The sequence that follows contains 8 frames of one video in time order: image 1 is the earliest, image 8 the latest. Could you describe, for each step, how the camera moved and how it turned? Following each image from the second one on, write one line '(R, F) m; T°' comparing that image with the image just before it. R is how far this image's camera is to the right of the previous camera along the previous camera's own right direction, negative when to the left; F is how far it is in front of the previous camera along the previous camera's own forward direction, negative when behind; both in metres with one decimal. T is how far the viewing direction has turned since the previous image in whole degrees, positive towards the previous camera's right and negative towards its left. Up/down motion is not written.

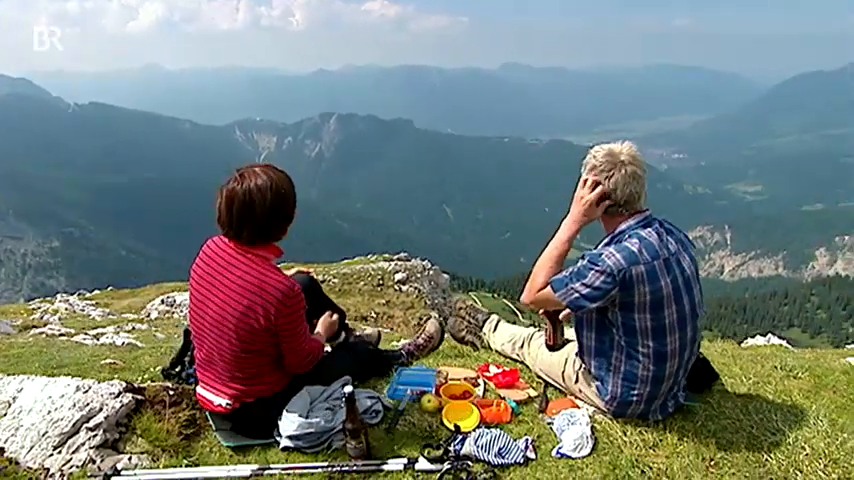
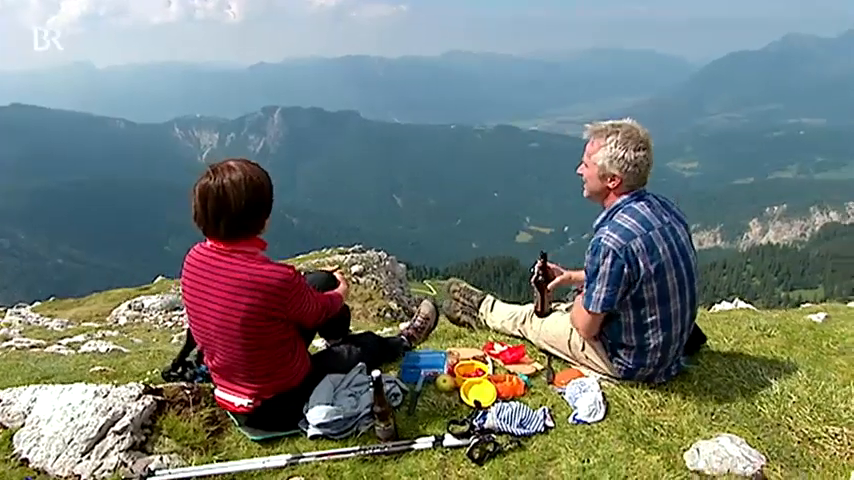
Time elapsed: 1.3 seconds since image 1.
(-1.7, -0.4) m; +5°
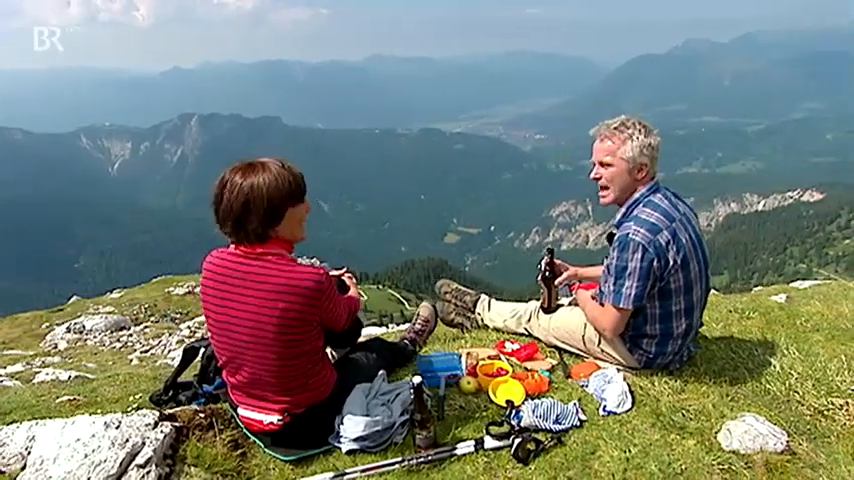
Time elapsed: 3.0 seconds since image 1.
(-2.7, +0.6) m; +7°
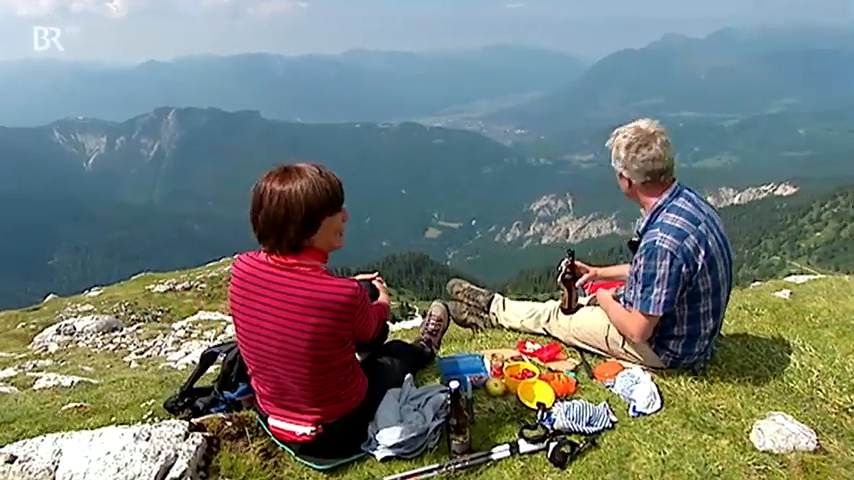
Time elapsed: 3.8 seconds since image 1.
(-1.4, +0.3) m; +2°
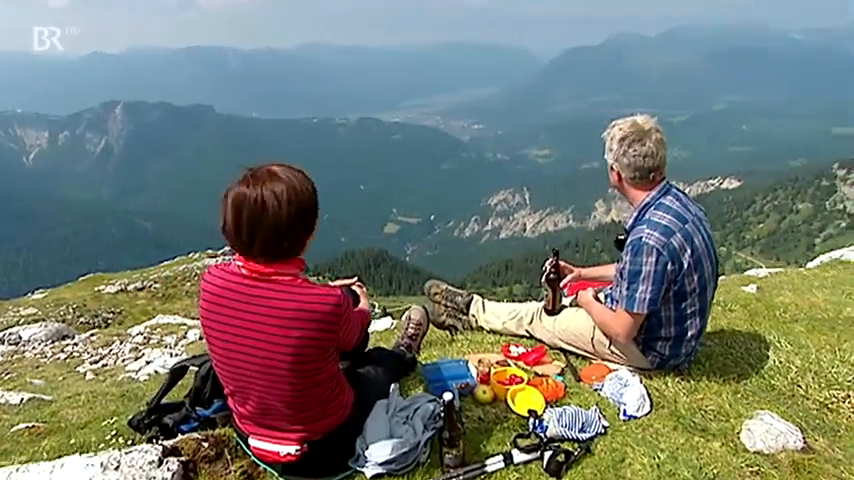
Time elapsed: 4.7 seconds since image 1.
(-0.7, +0.7) m; +4°
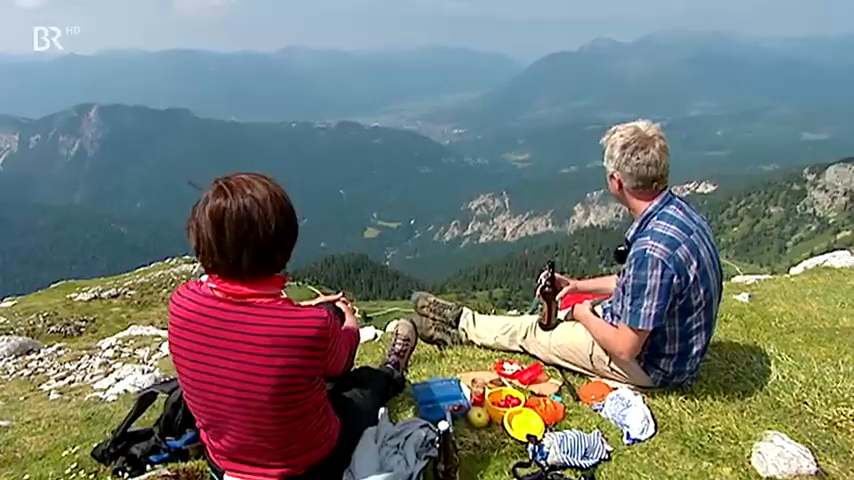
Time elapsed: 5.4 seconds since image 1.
(-0.3, +1.1) m; +2°
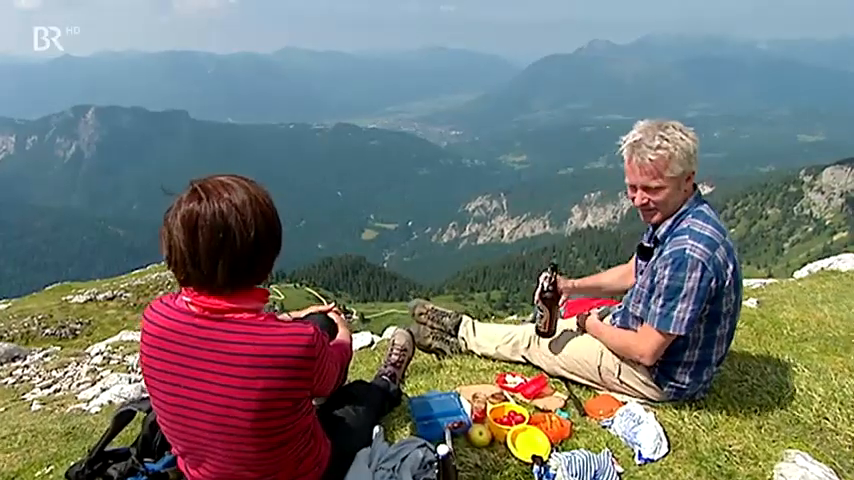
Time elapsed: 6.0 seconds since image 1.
(0.0, +1.0) m; 0°
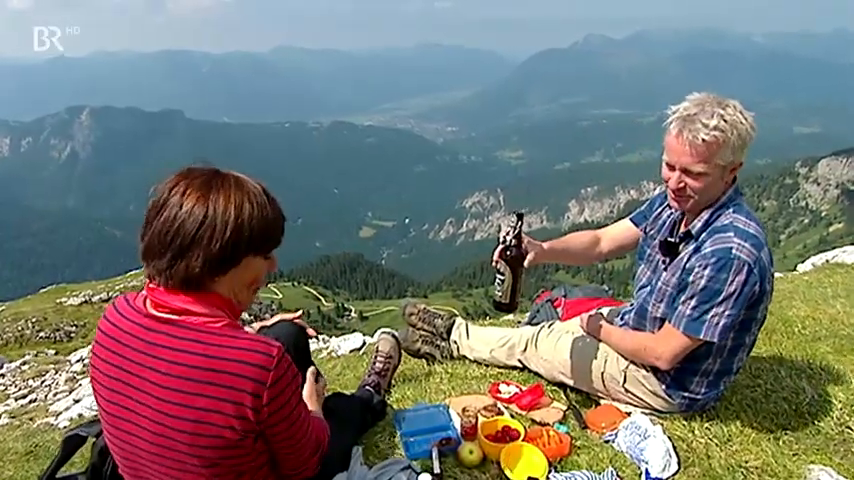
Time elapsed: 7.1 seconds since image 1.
(+0.4, +1.4) m; 0°
